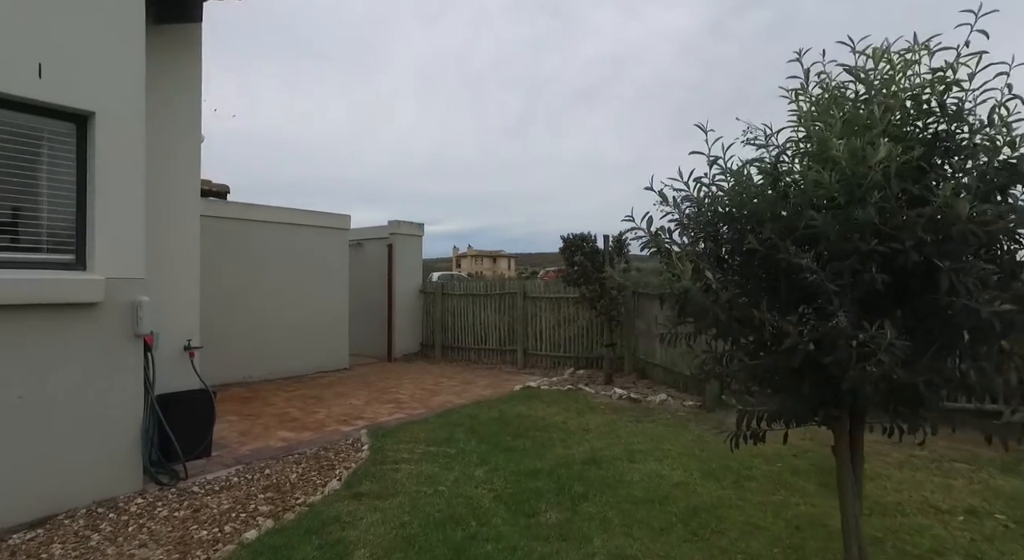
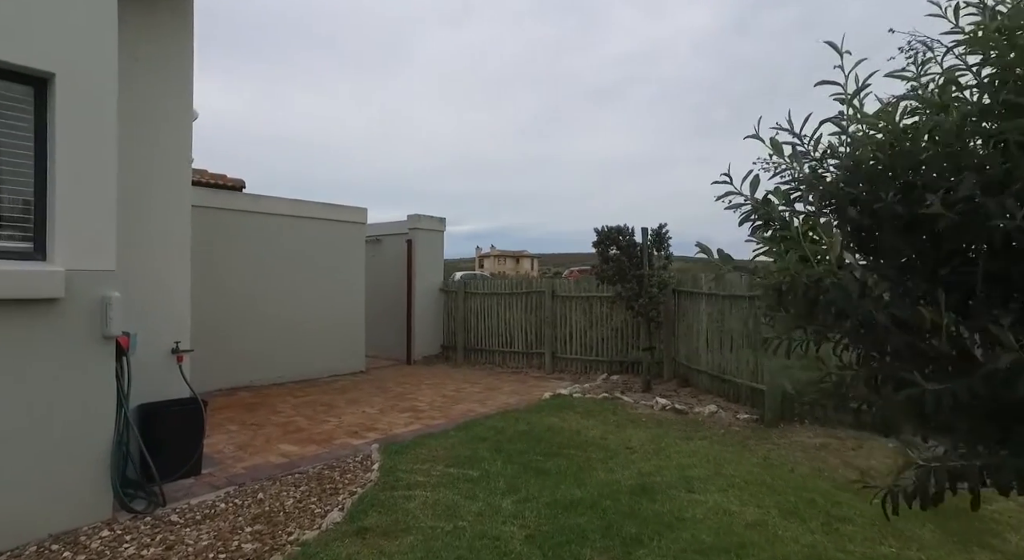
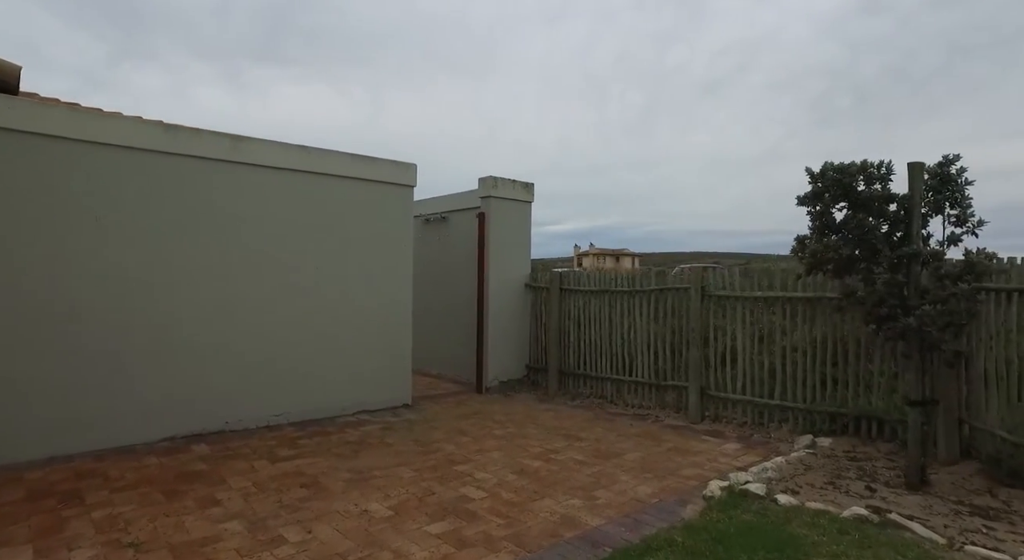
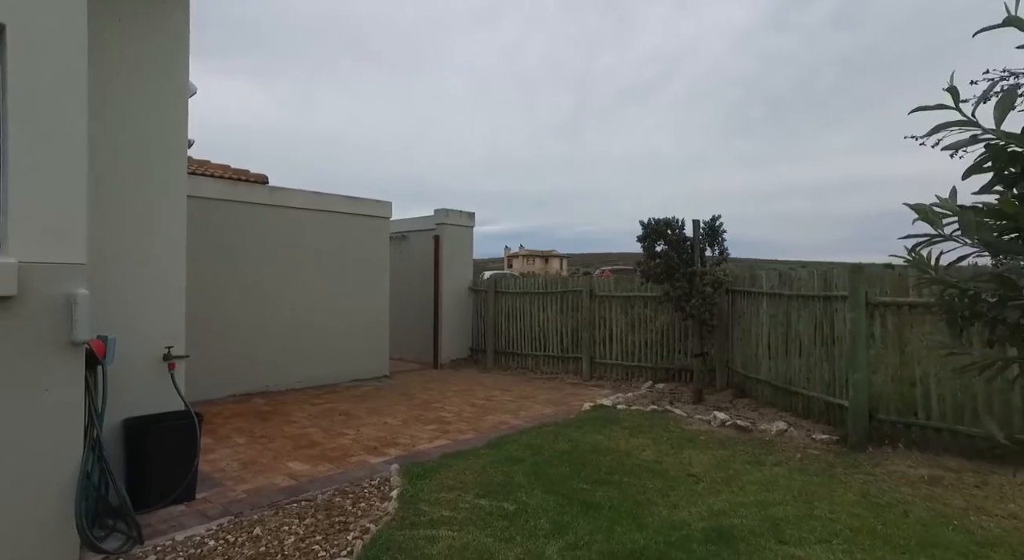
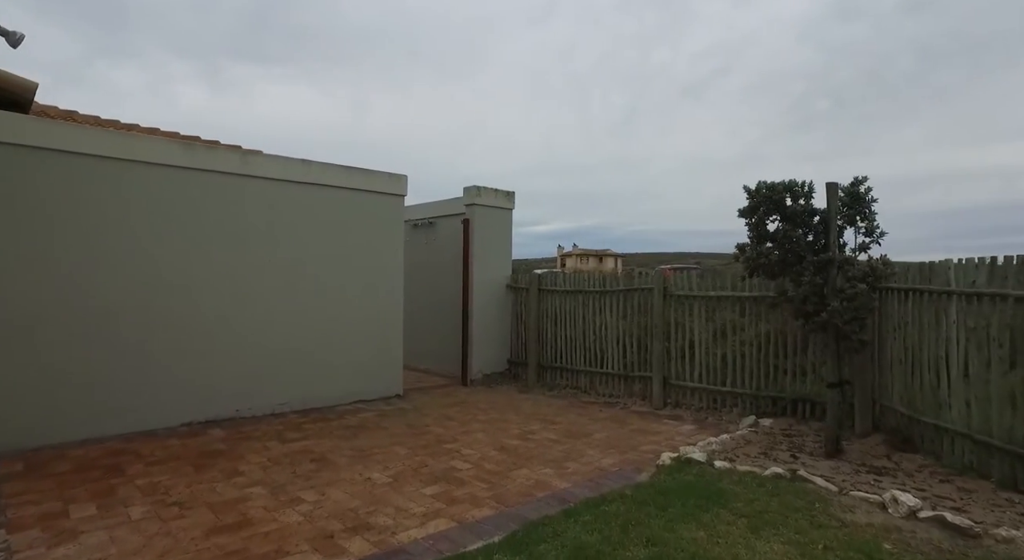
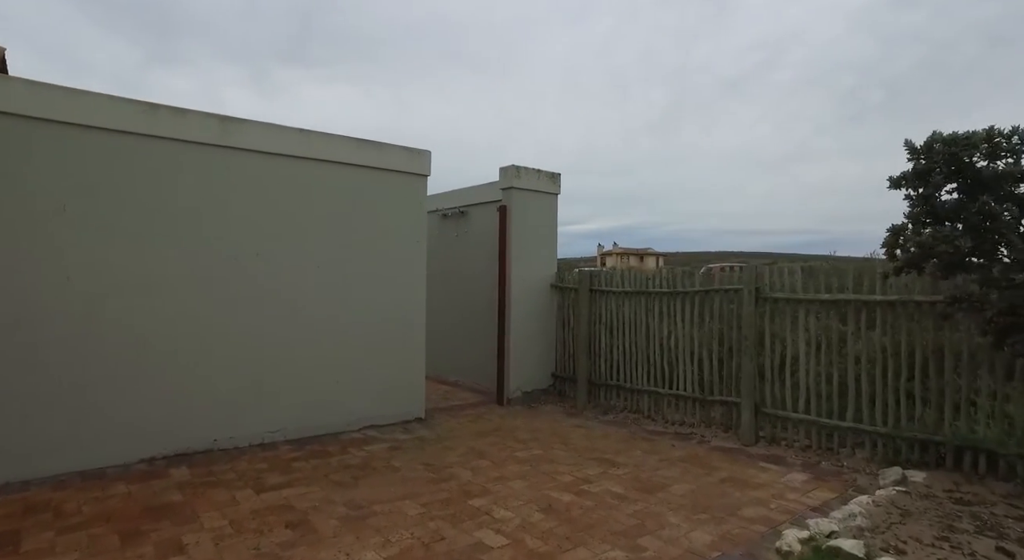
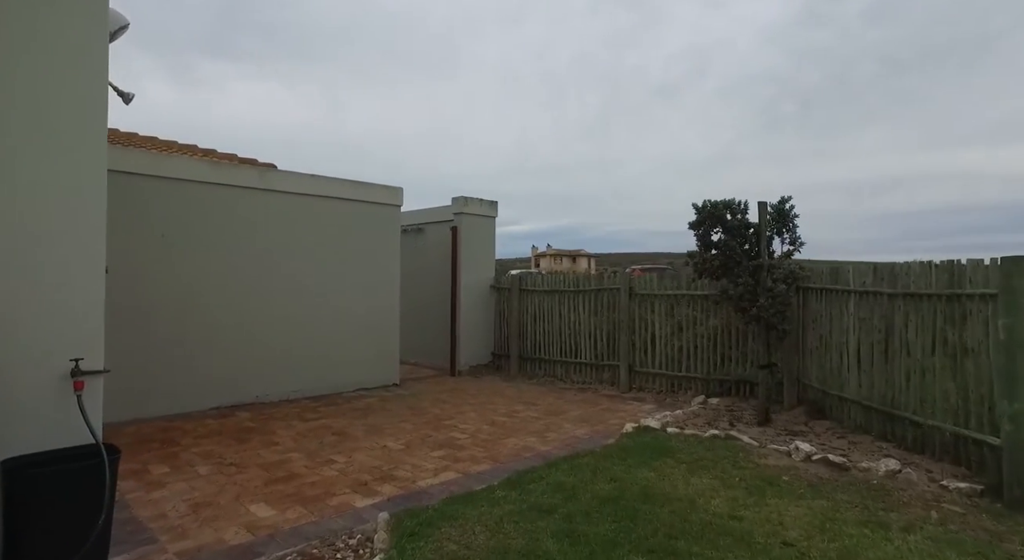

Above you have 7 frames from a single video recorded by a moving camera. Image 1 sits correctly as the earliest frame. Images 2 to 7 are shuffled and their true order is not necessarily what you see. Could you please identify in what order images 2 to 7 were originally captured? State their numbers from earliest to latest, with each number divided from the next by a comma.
2, 4, 7, 5, 3, 6
